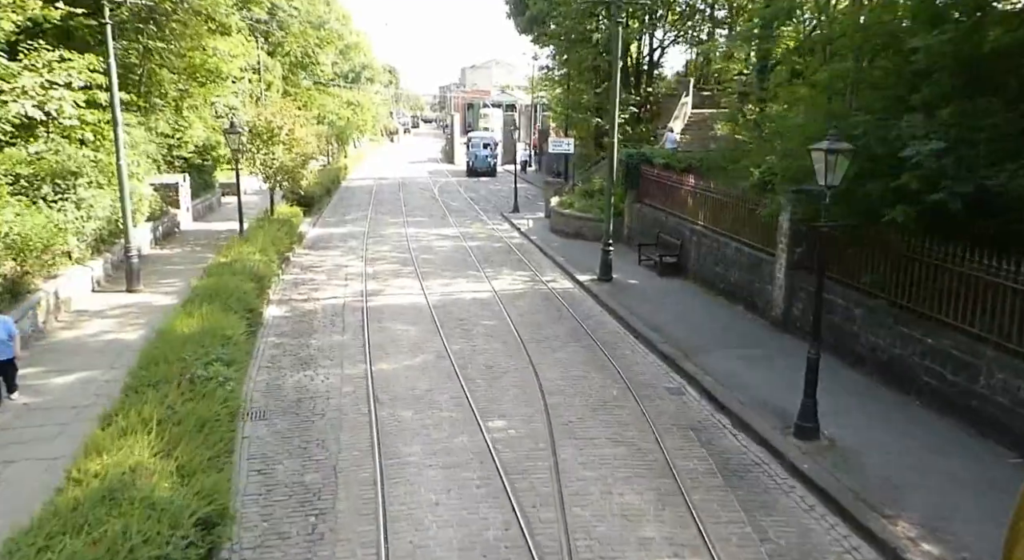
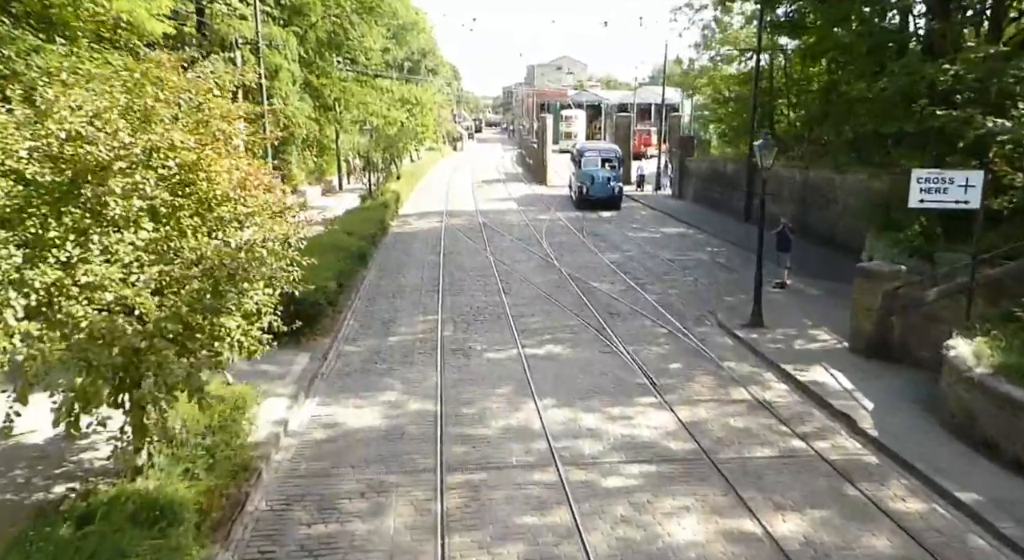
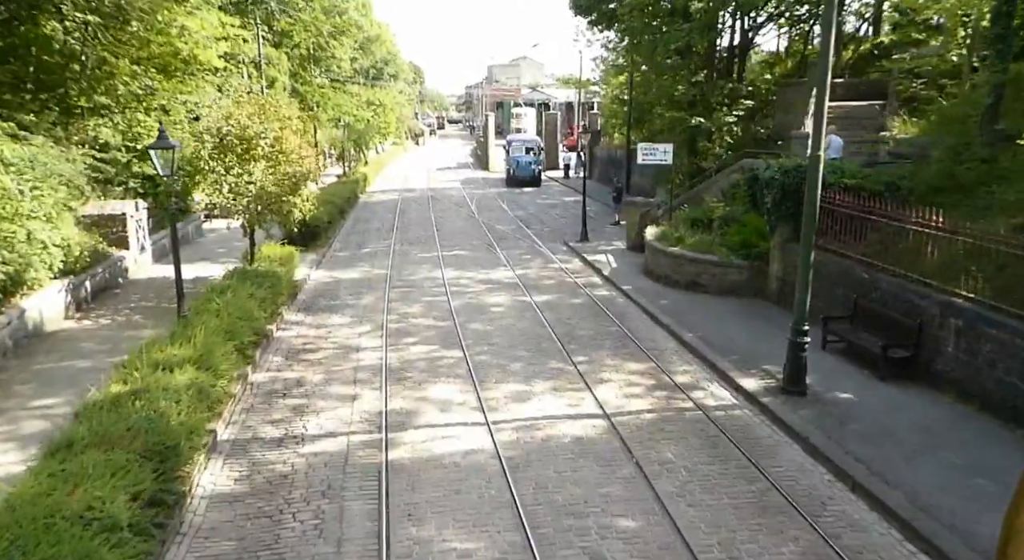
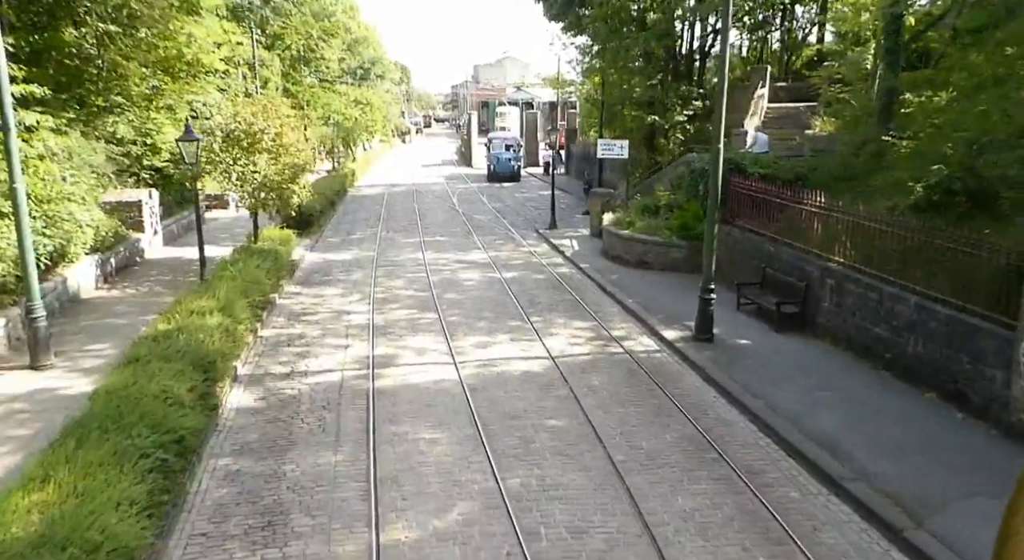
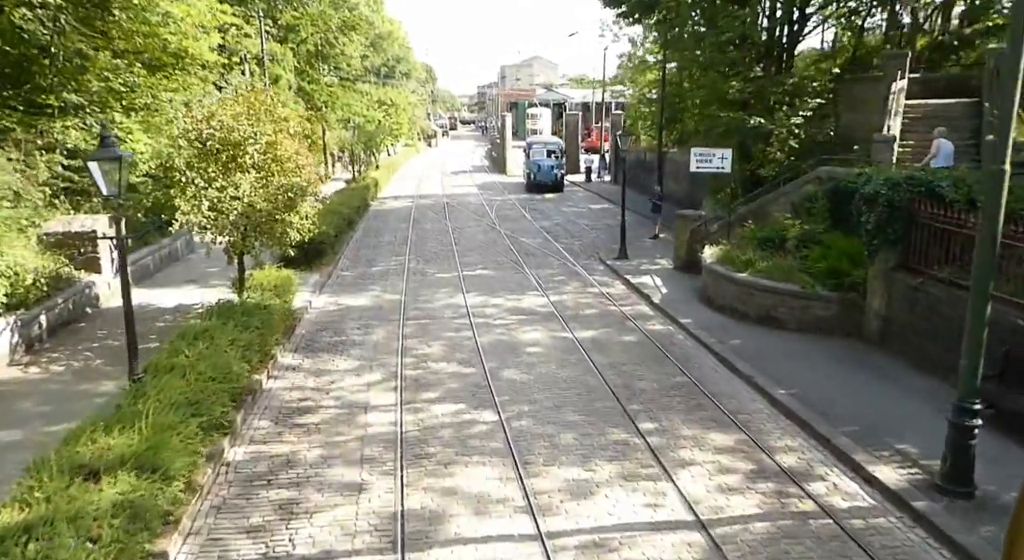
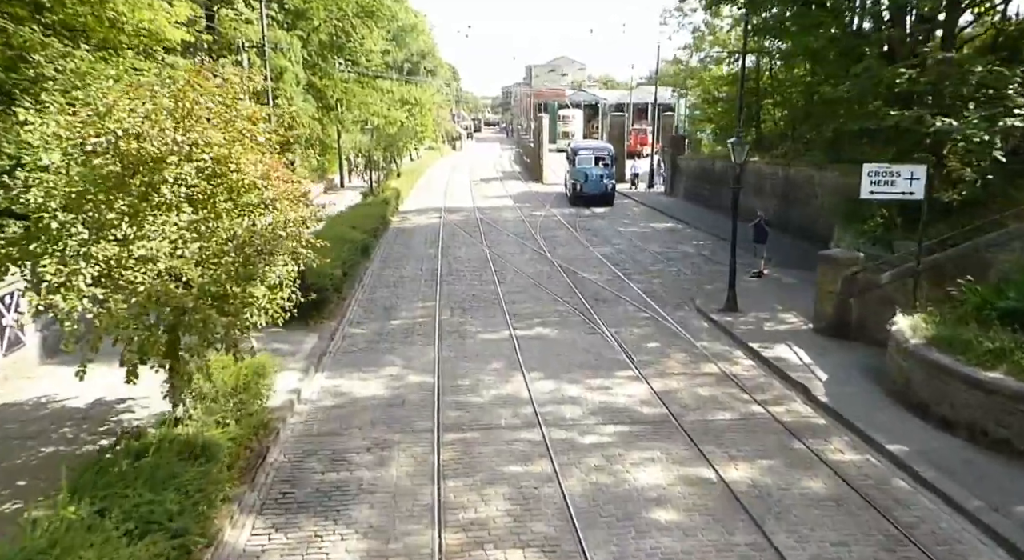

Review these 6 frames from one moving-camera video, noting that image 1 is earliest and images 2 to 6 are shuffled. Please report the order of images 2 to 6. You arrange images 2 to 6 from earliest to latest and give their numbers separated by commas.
4, 3, 5, 6, 2
